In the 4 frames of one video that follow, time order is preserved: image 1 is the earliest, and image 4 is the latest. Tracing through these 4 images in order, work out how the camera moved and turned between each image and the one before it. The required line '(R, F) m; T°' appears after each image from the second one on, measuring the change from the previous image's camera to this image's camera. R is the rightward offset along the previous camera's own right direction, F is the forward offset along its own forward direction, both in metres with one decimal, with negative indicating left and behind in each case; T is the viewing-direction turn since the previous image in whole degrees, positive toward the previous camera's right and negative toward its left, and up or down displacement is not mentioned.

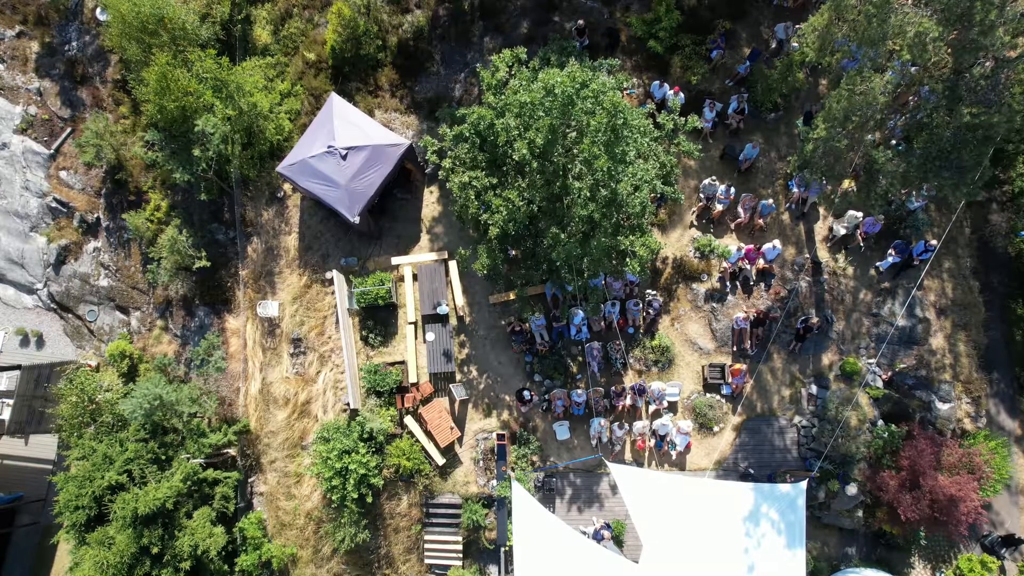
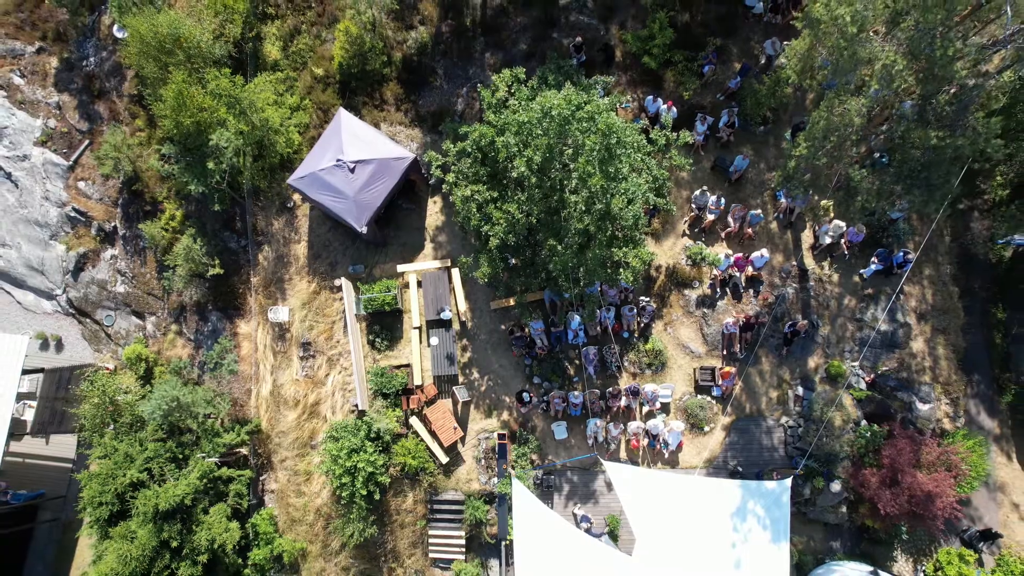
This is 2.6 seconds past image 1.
(0.0, -0.9) m; 0°
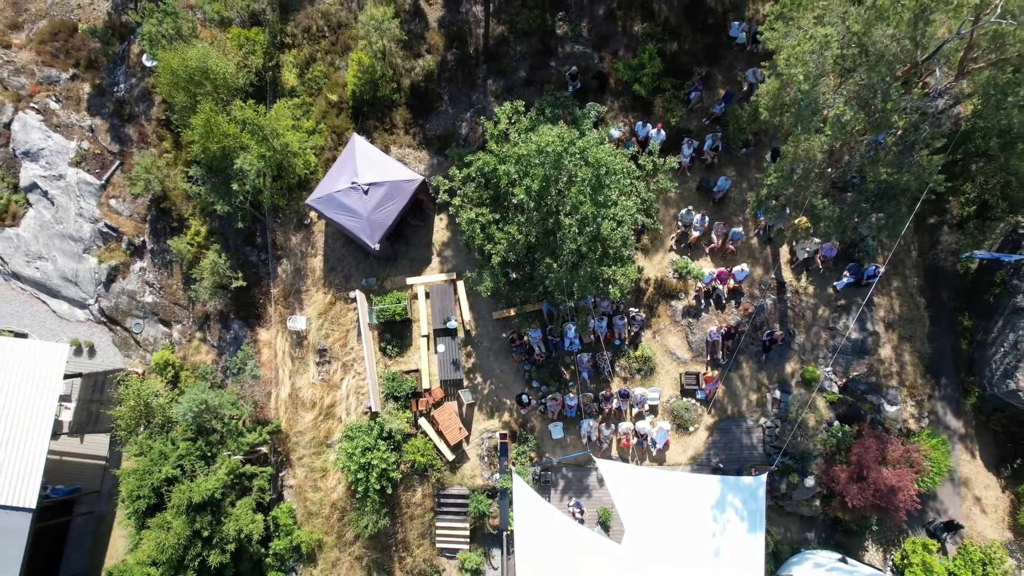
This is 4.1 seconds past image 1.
(0.0, -1.8) m; 0°
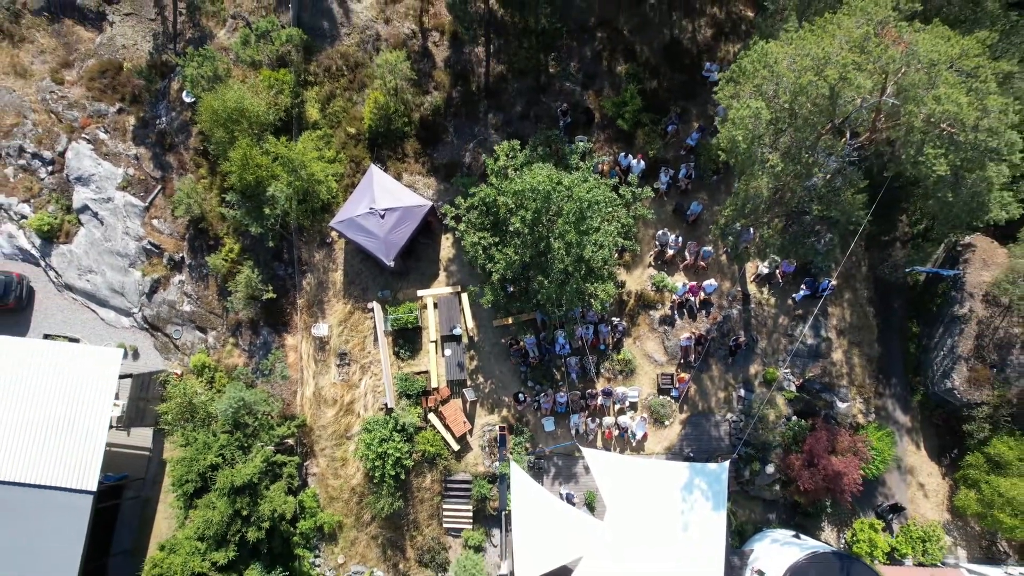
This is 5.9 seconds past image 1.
(+0.1, -3.1) m; 0°
